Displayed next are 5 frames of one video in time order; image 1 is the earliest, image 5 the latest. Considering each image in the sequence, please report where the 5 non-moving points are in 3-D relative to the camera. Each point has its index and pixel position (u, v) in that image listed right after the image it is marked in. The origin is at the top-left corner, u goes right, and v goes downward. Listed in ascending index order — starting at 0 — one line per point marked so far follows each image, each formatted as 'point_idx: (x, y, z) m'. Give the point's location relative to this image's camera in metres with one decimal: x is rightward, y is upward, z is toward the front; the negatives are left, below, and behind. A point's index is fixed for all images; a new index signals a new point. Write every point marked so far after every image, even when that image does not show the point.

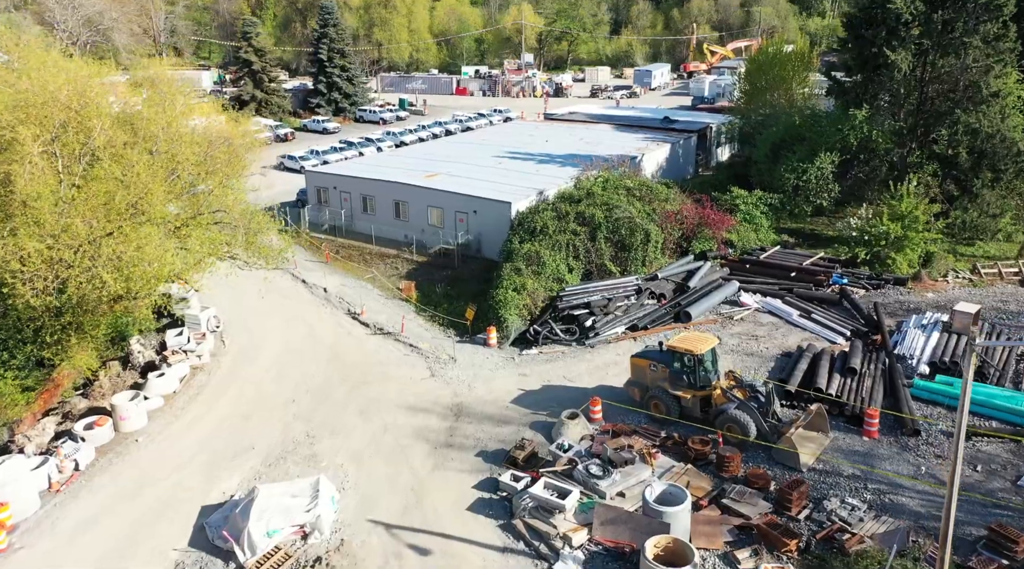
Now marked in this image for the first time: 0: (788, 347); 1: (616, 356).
0: (+6.0, -1.4, +17.2) m
1: (+2.3, -1.6, +17.5) m
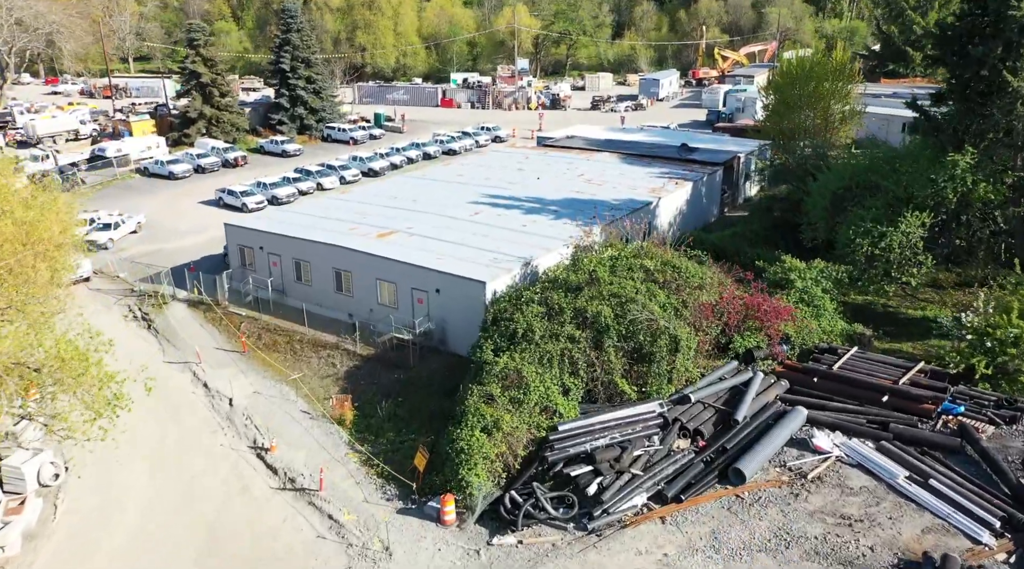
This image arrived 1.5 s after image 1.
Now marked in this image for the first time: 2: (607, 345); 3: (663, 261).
0: (+5.5, -3.7, +11.0) m
1: (+1.8, -3.9, +11.4) m
2: (+1.7, -1.1, +14.4) m
3: (+3.1, +0.5, +16.2) m
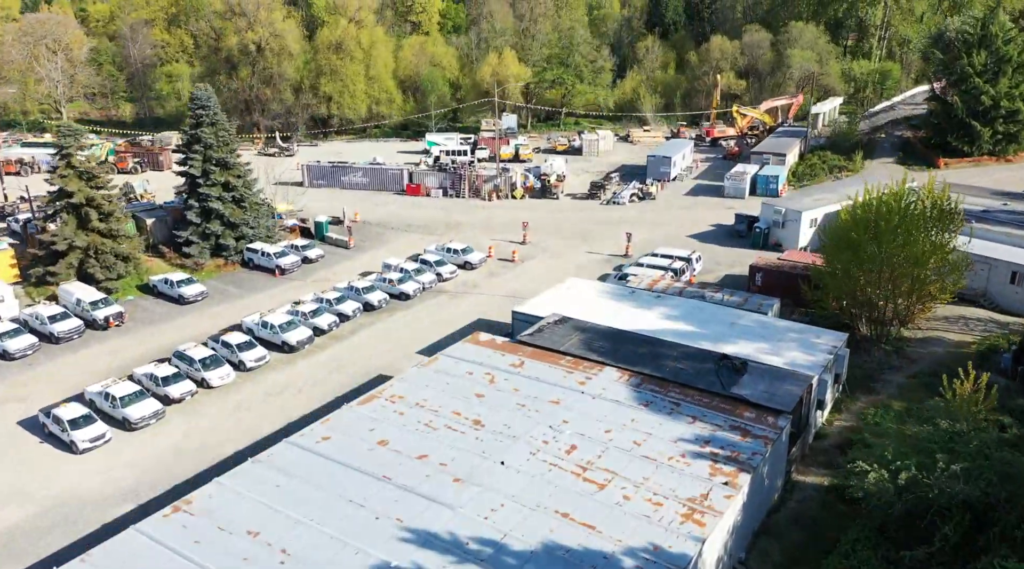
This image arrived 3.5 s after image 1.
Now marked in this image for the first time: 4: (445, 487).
0: (+4.5, -10.7, +1.2) m
1: (+0.8, -10.9, +1.5) m
2: (+0.7, -8.1, +4.6) m
3: (+2.1, -6.5, +6.4) m
4: (-1.3, -3.9, +15.2) m
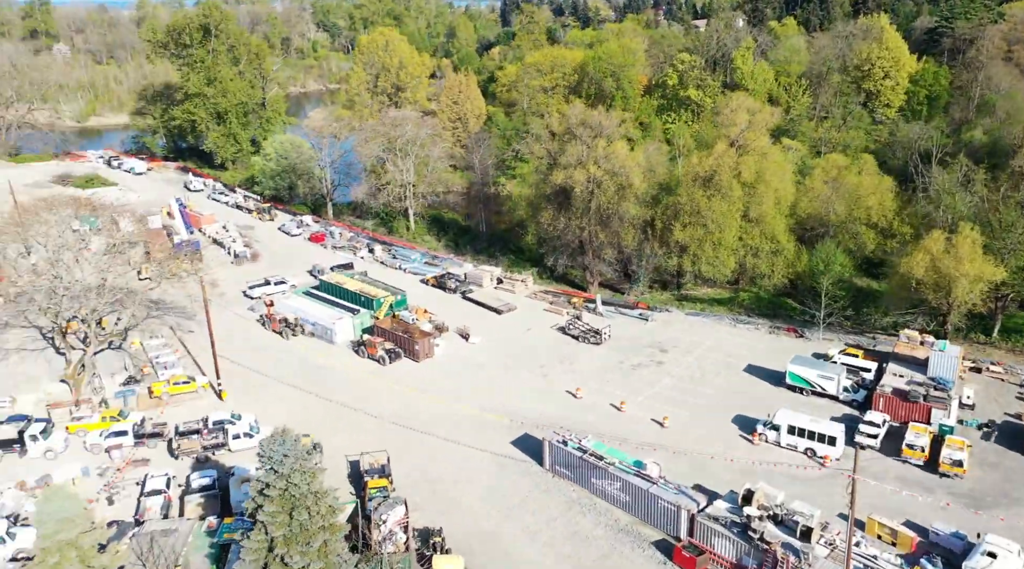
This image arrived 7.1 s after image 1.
0: (-12.3, -24.5, -17.3) m
1: (-15.3, -24.0, -15.1) m
2: (-13.2, -21.4, -12.6) m
3: (-10.8, -20.2, -11.8) m
4: (-8.6, -17.5, -2.6) m
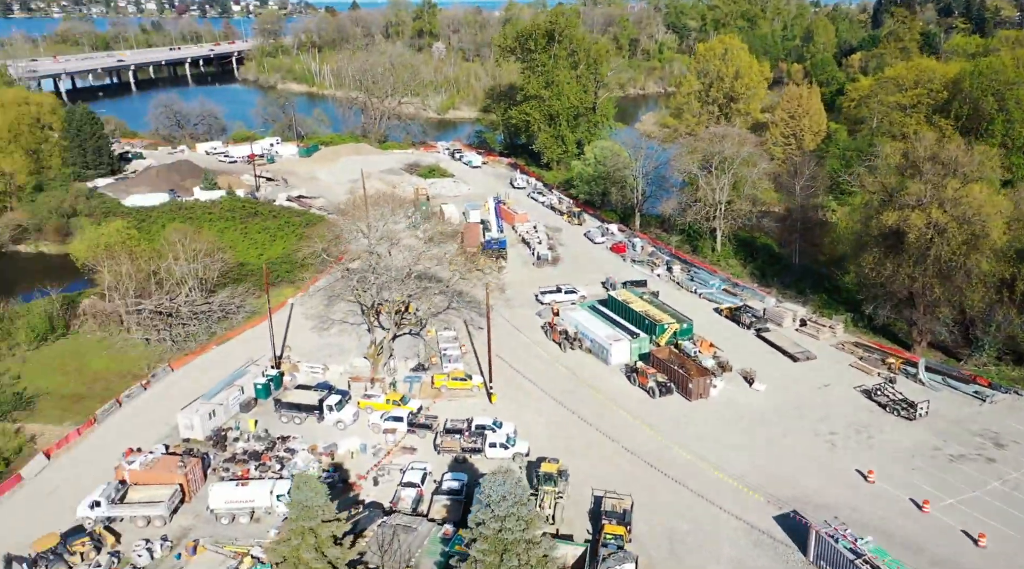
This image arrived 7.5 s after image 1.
0: (-24.0, -23.6, -11.9) m
1: (-25.8, -22.8, -8.7) m
2: (-22.5, -20.5, -7.3) m
3: (-19.9, -19.7, -7.6) m
4: (-13.9, -17.5, -0.1) m
